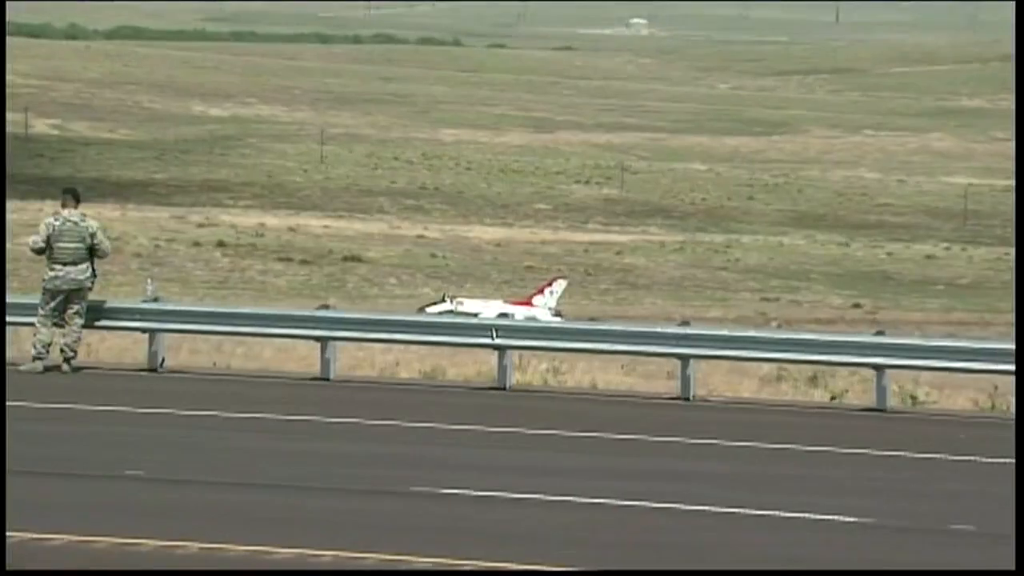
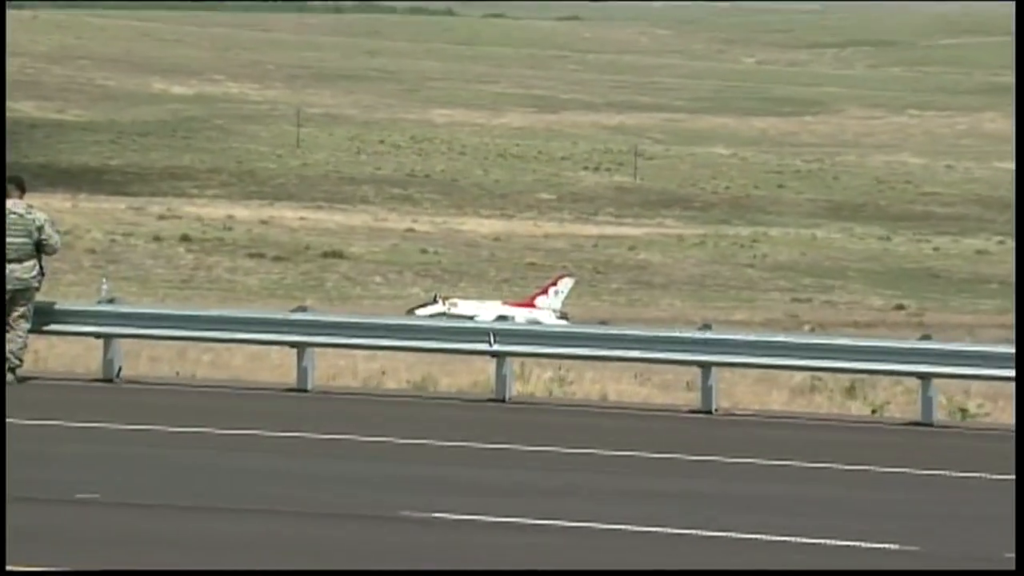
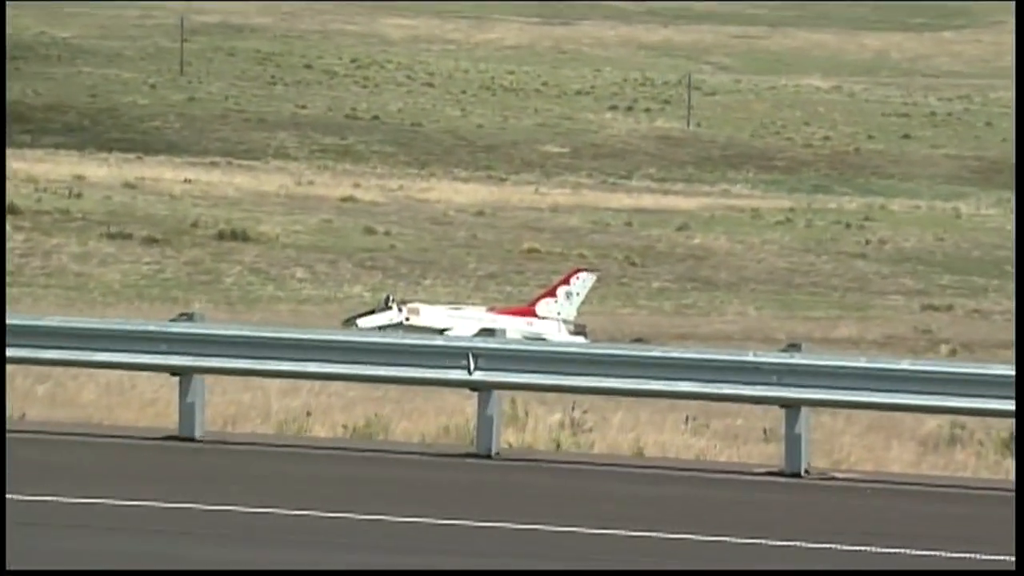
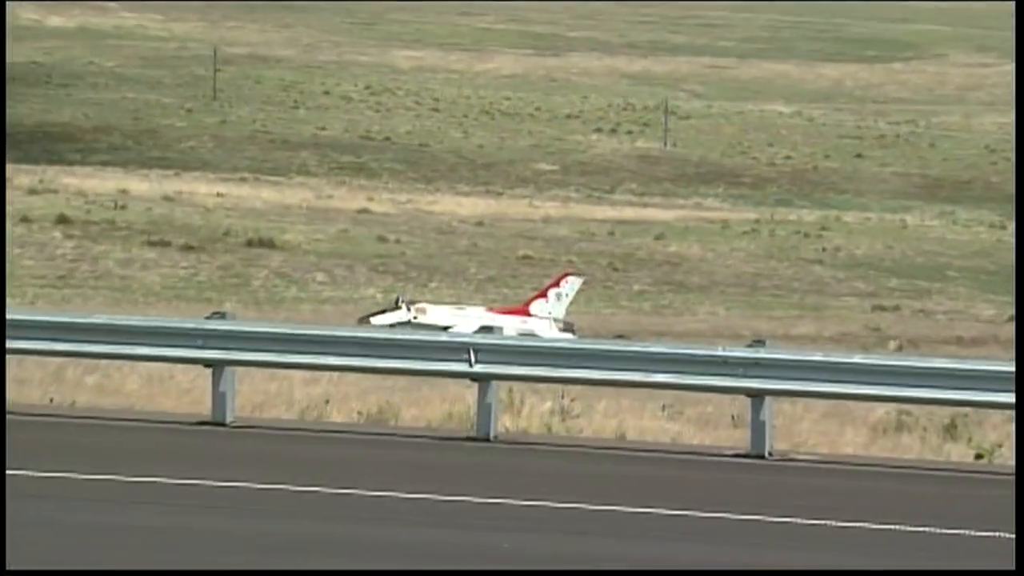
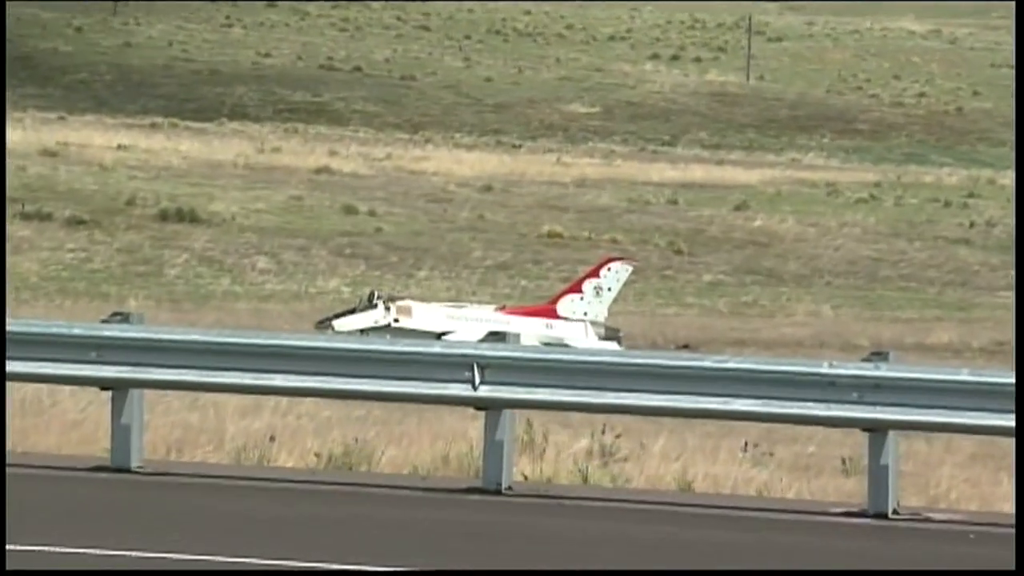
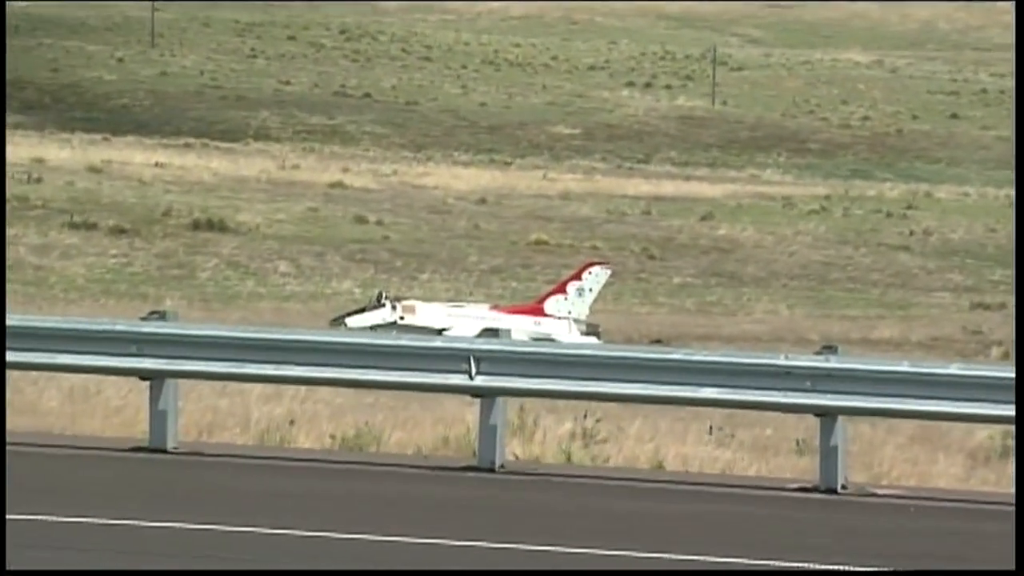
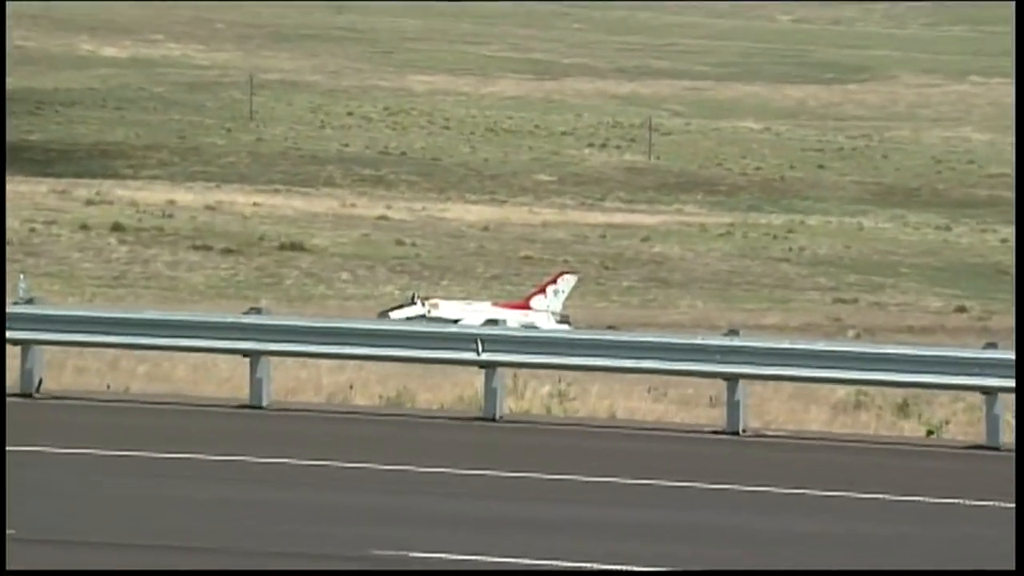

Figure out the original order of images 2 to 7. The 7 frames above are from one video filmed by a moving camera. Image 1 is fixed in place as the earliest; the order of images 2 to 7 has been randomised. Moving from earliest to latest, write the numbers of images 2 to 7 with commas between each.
2, 7, 4, 3, 6, 5
